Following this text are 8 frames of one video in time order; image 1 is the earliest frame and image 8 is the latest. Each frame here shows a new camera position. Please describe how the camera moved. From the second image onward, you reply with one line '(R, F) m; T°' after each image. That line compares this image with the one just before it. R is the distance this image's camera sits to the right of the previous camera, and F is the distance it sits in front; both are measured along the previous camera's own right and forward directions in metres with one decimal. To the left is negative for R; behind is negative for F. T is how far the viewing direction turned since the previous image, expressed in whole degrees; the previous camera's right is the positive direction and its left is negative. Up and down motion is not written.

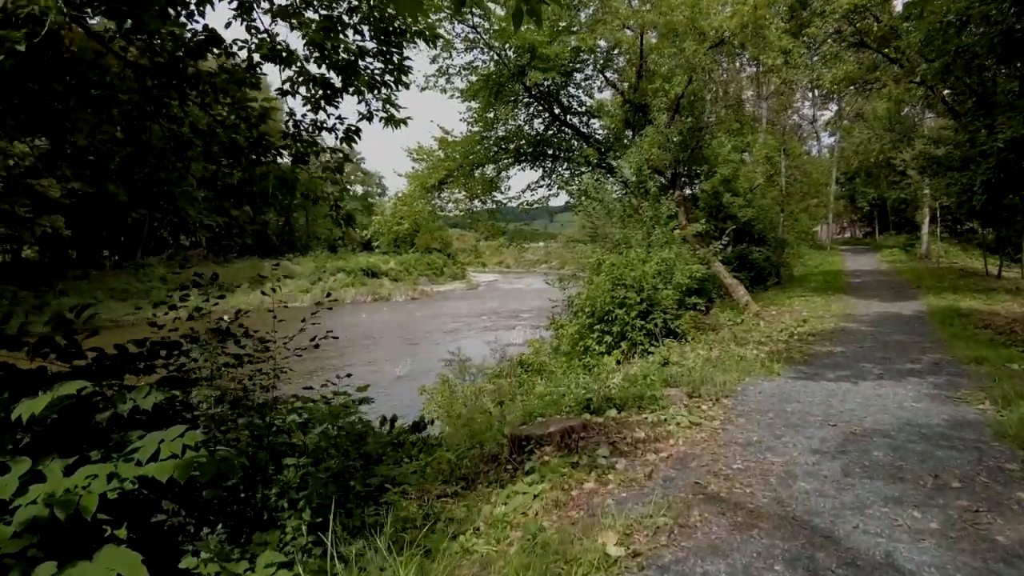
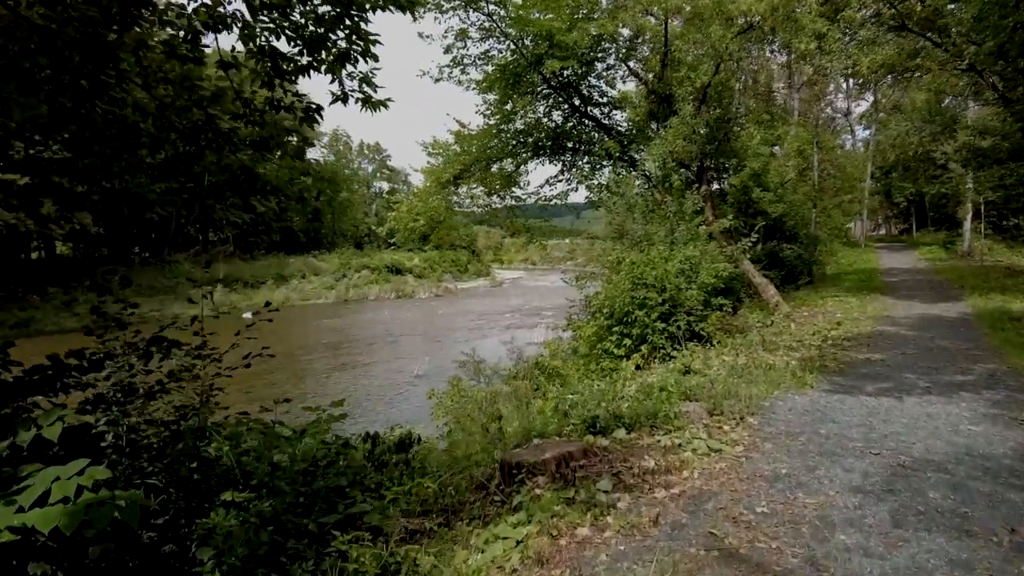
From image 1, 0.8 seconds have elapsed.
(+0.2, +0.3) m; -3°
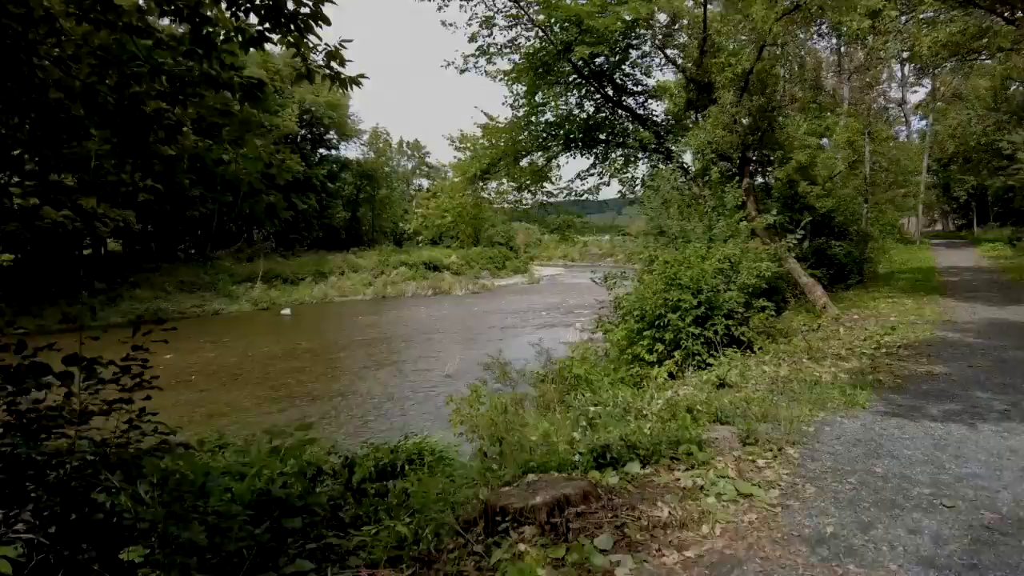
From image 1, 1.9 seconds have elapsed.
(+0.2, +0.4) m; -4°
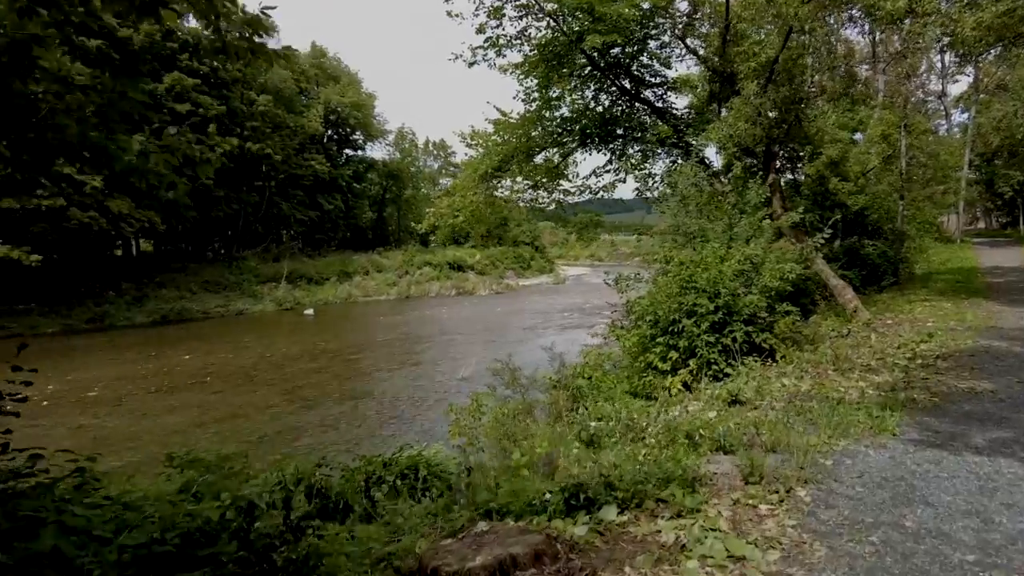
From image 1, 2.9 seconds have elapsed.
(+0.3, +0.4) m; -3°
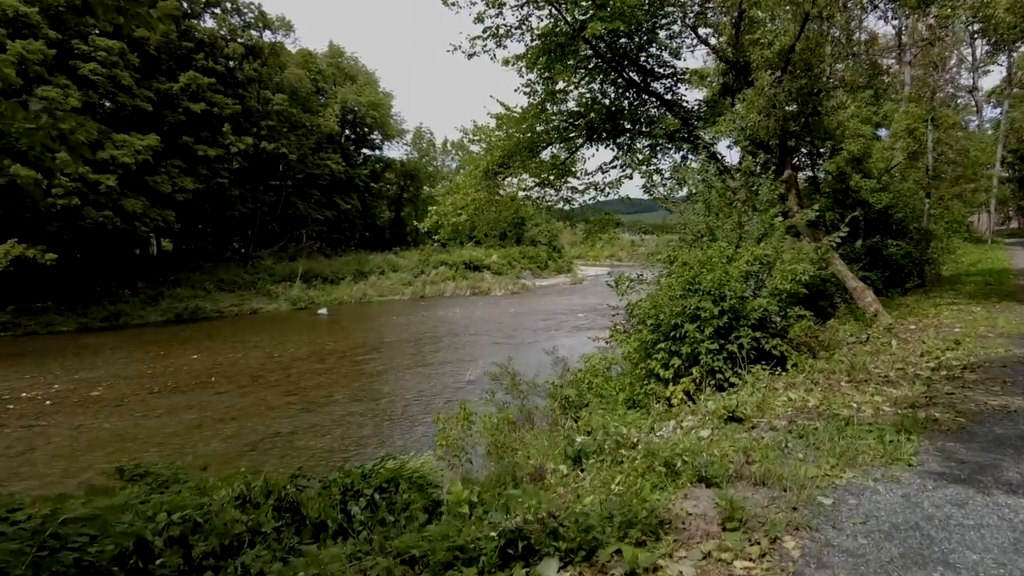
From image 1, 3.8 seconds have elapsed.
(+0.3, +0.4) m; -2°
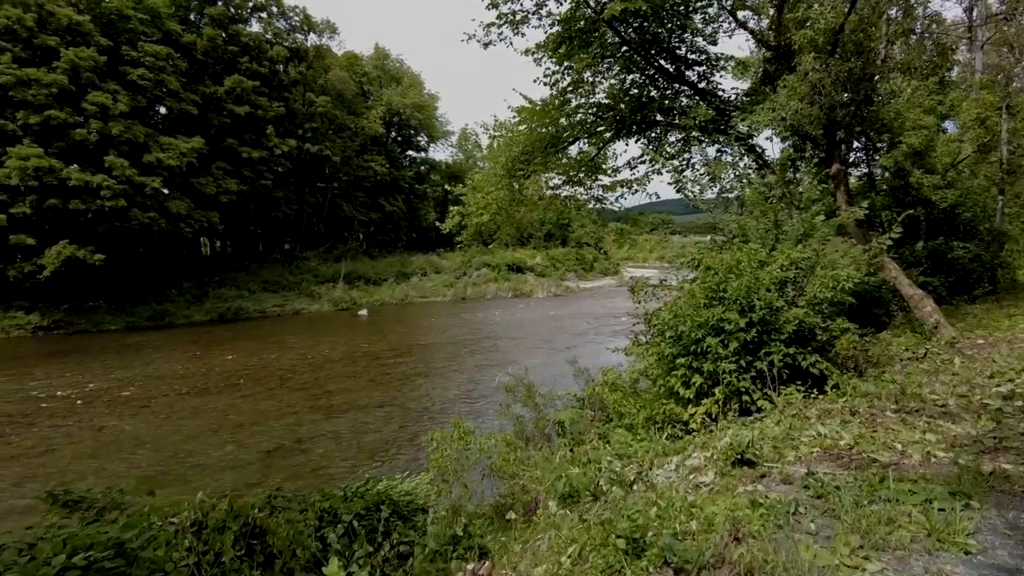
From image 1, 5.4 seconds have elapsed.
(+0.4, +0.6) m; -5°
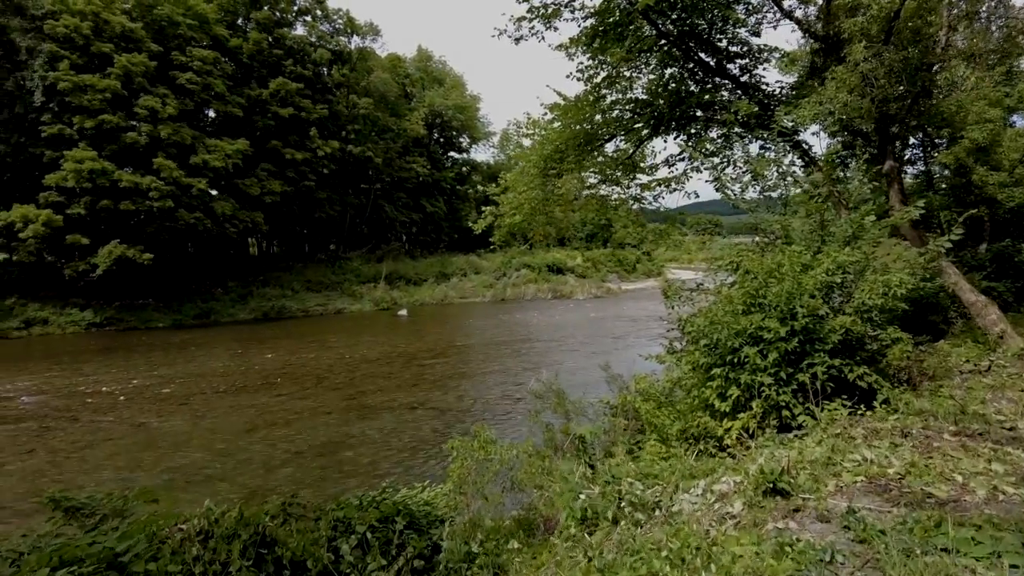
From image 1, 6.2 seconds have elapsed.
(+0.2, +0.2) m; -4°
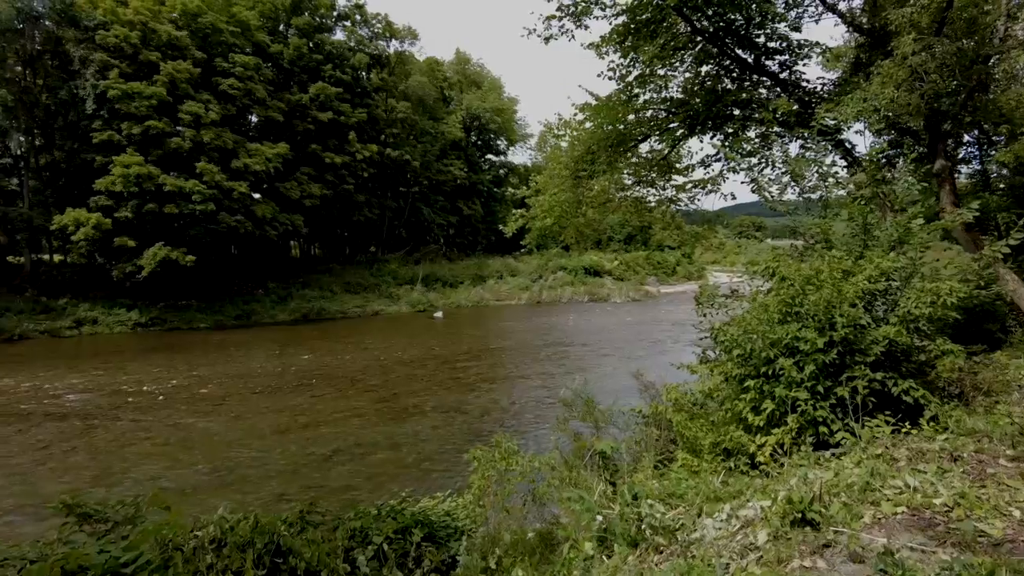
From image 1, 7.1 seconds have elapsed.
(+0.1, +0.1) m; -4°
